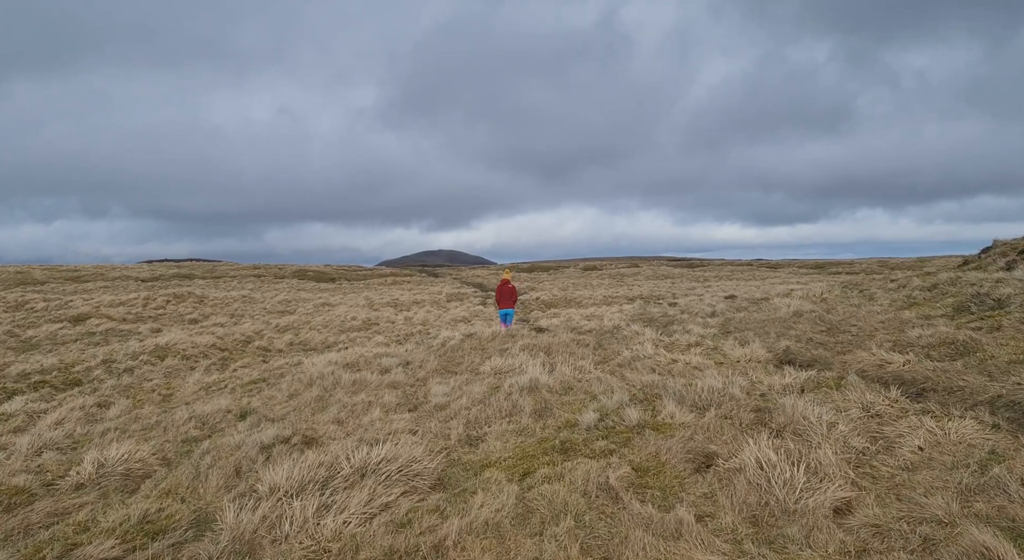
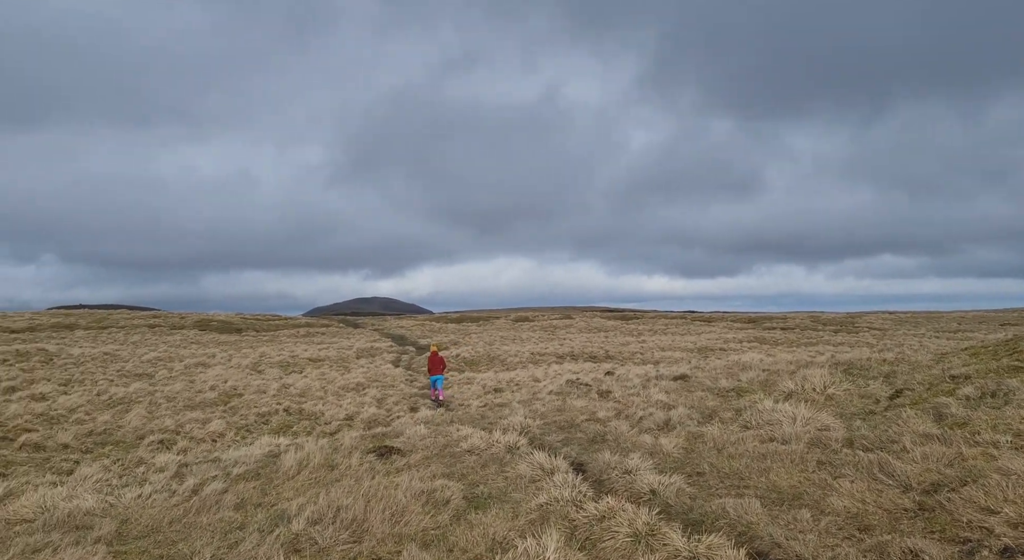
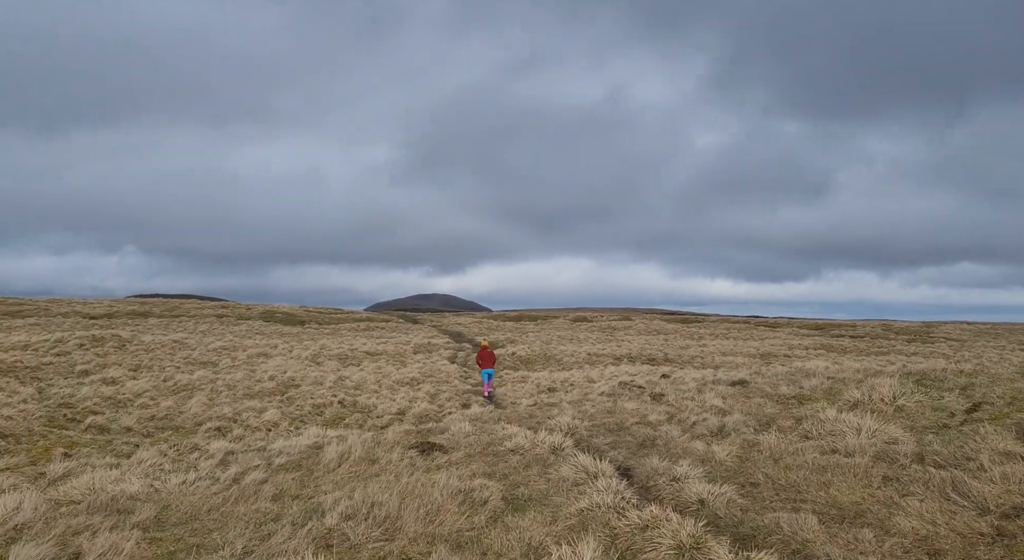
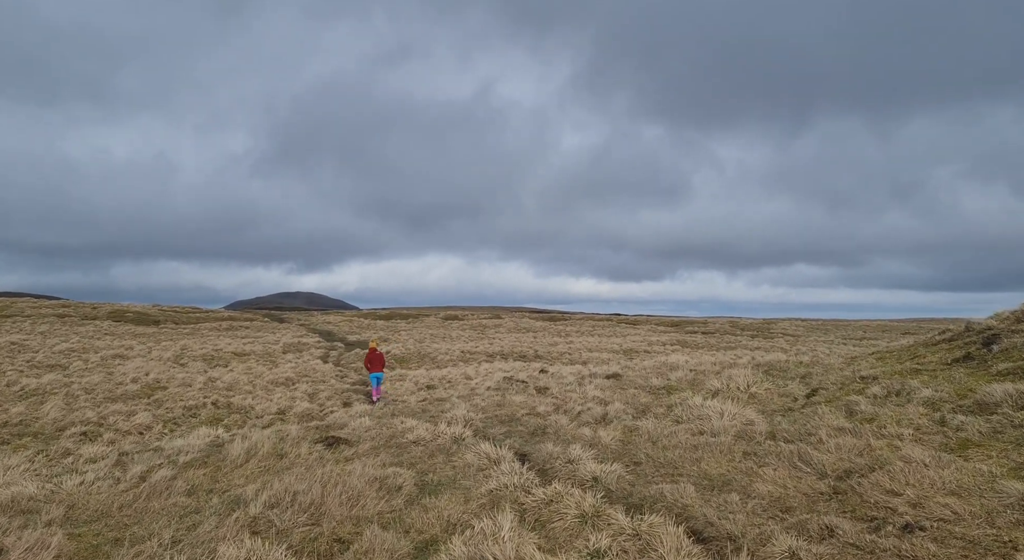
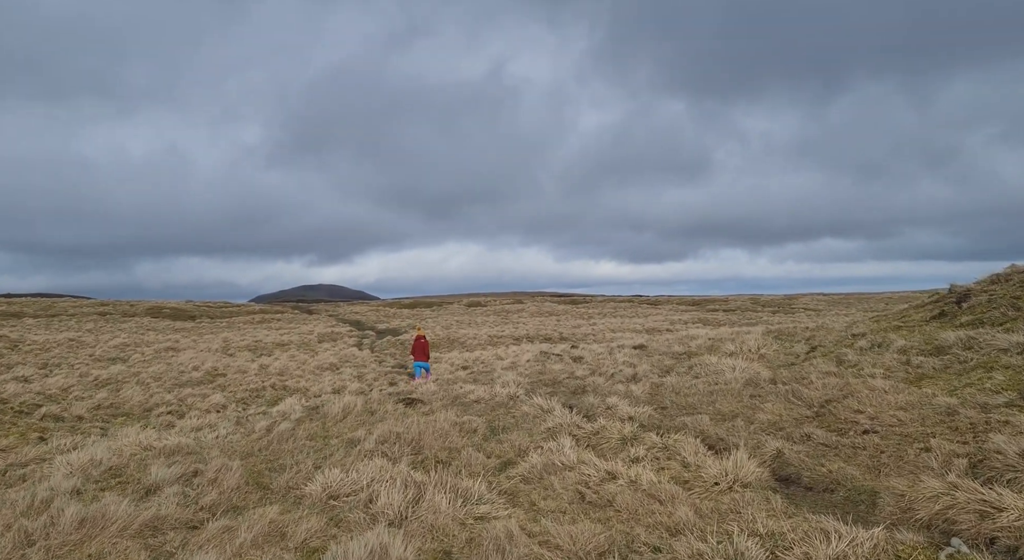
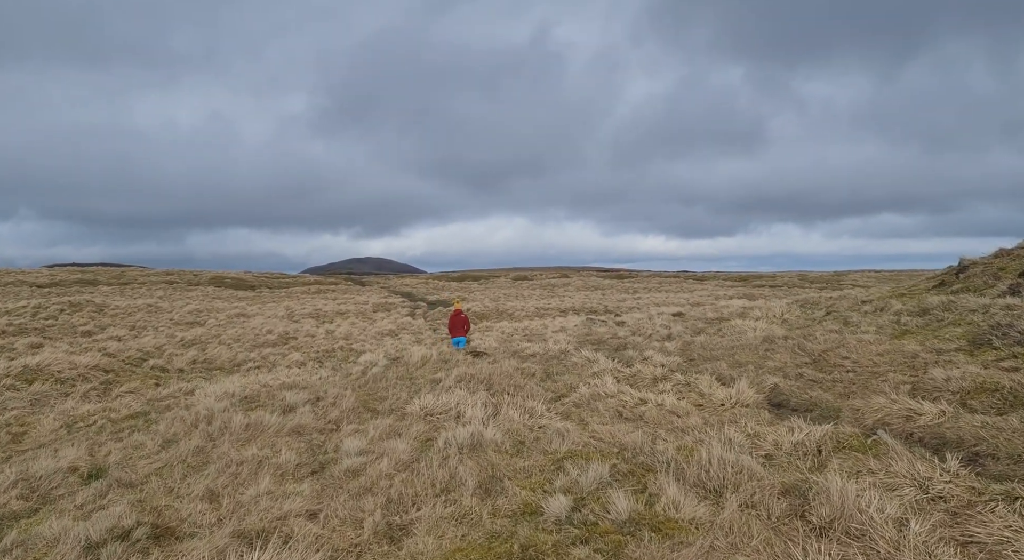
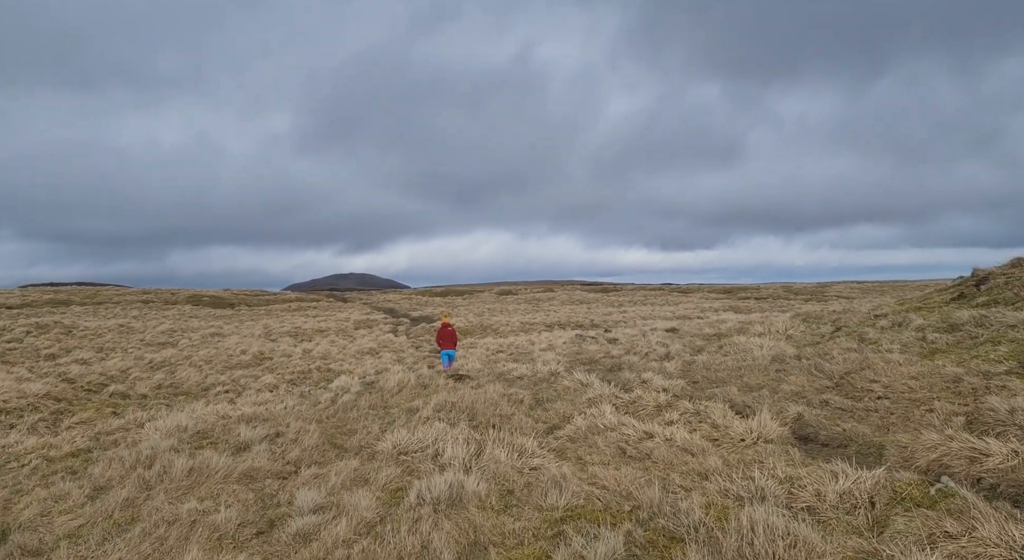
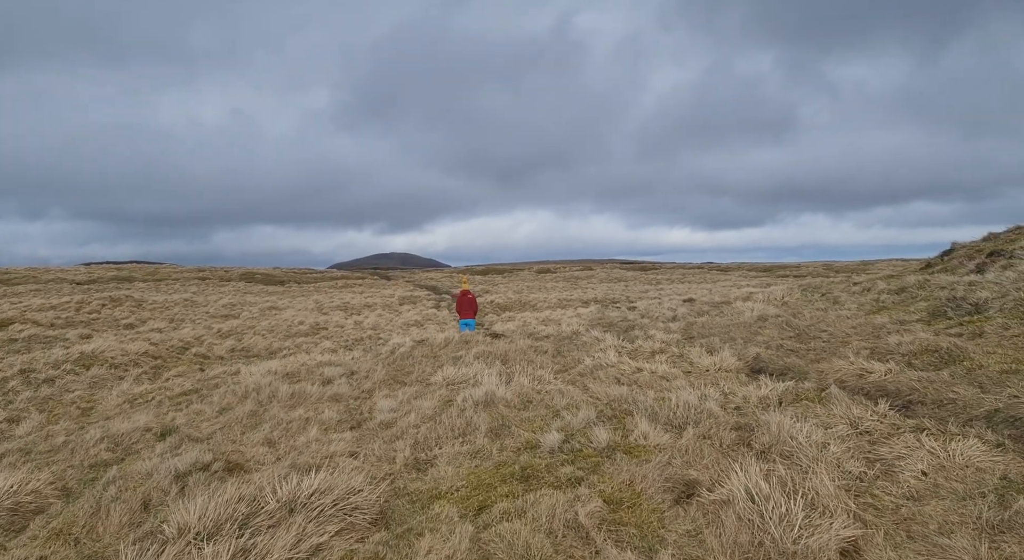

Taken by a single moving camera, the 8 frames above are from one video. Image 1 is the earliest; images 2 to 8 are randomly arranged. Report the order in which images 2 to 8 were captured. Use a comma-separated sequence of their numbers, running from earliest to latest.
8, 6, 7, 5, 4, 2, 3
